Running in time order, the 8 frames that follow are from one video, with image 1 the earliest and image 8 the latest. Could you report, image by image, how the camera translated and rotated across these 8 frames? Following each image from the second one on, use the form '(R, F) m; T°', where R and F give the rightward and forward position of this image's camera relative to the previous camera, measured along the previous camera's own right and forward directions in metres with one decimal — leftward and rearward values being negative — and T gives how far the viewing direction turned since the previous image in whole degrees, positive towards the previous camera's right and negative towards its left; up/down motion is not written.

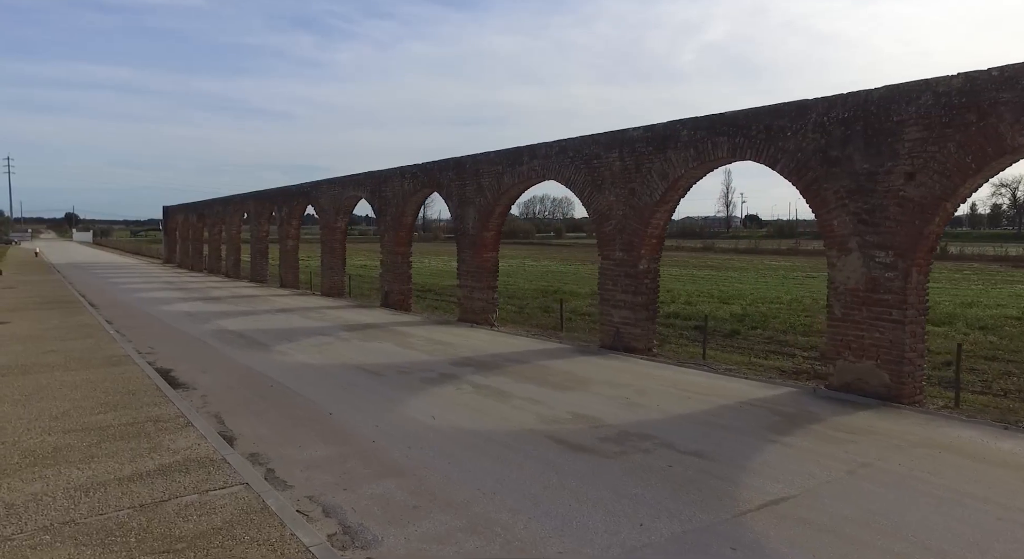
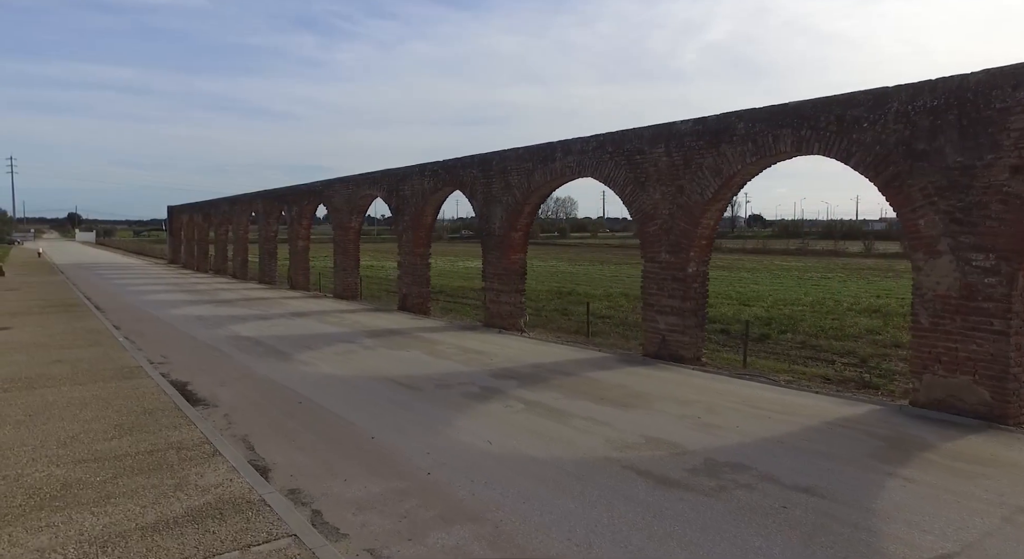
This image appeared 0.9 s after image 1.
(-0.6, +0.7) m; 0°
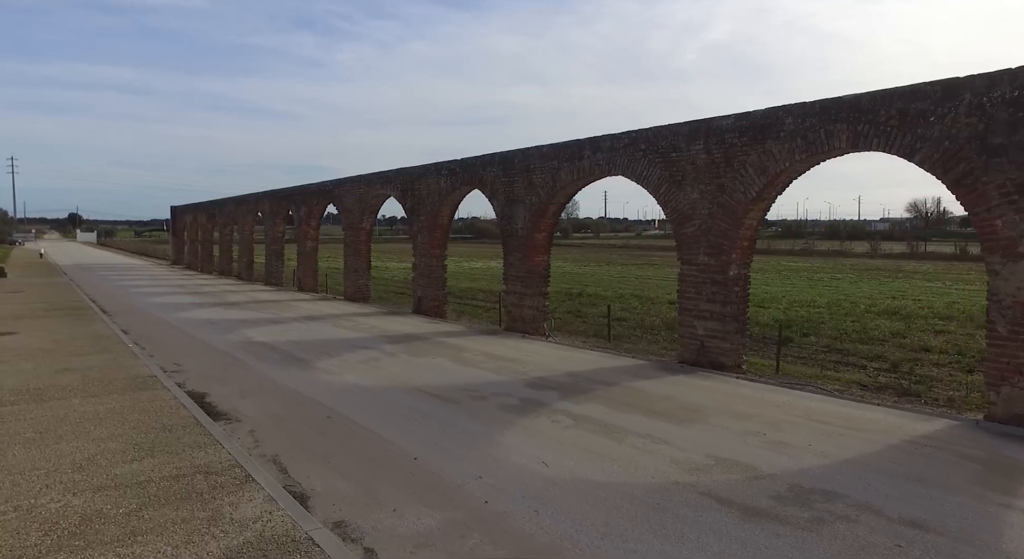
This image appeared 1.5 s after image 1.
(-0.4, +0.5) m; 0°
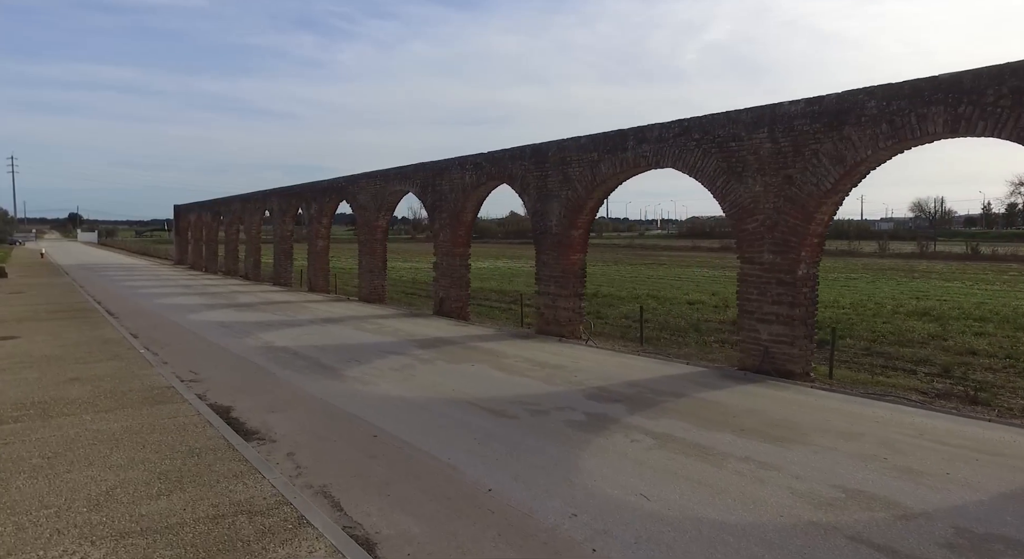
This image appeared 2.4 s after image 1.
(-0.6, +0.8) m; 0°
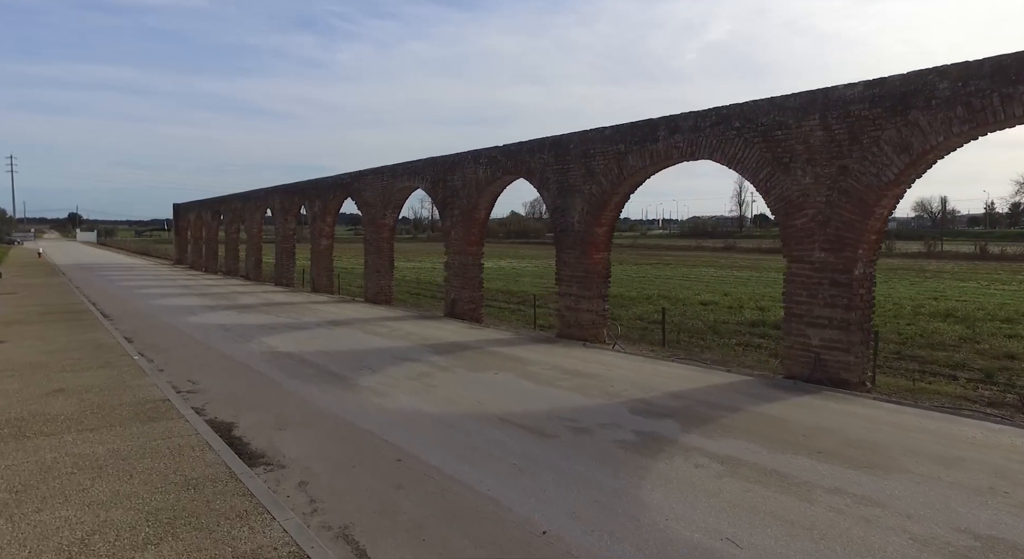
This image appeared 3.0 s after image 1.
(-0.3, +0.7) m; 0°
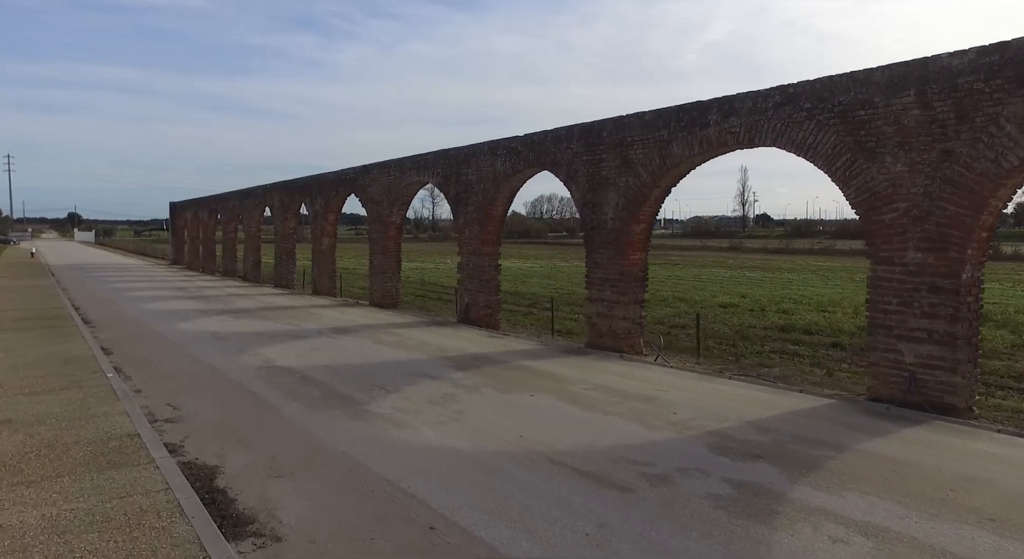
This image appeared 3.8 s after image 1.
(-0.4, +1.2) m; 0°
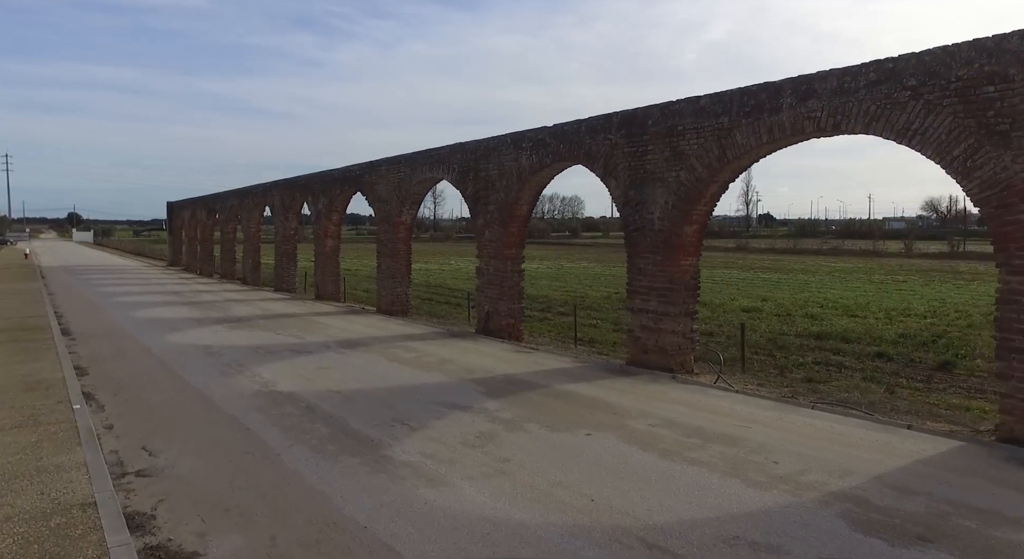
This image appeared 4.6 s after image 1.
(-0.5, +1.3) m; 0°
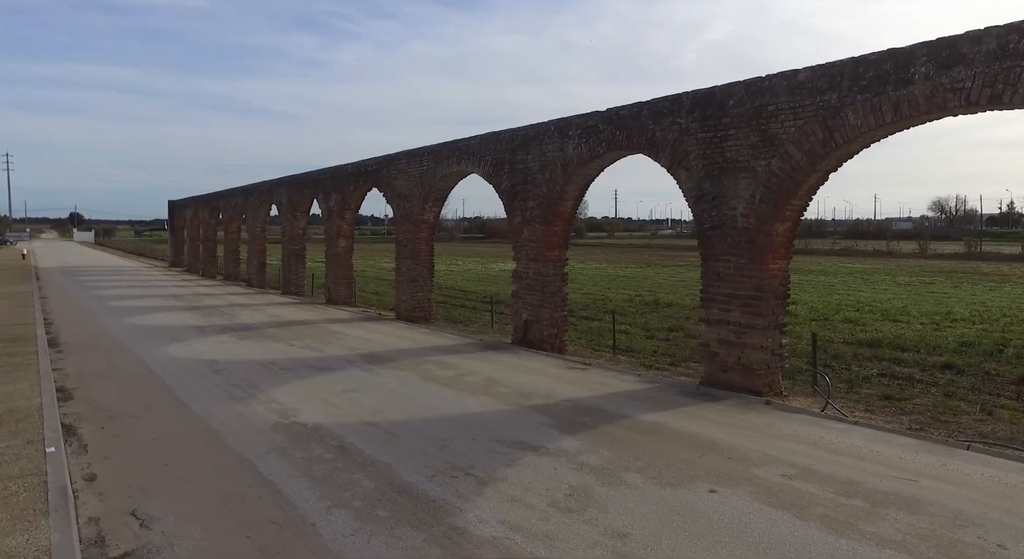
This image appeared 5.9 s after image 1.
(-0.7, +1.3) m; 0°
